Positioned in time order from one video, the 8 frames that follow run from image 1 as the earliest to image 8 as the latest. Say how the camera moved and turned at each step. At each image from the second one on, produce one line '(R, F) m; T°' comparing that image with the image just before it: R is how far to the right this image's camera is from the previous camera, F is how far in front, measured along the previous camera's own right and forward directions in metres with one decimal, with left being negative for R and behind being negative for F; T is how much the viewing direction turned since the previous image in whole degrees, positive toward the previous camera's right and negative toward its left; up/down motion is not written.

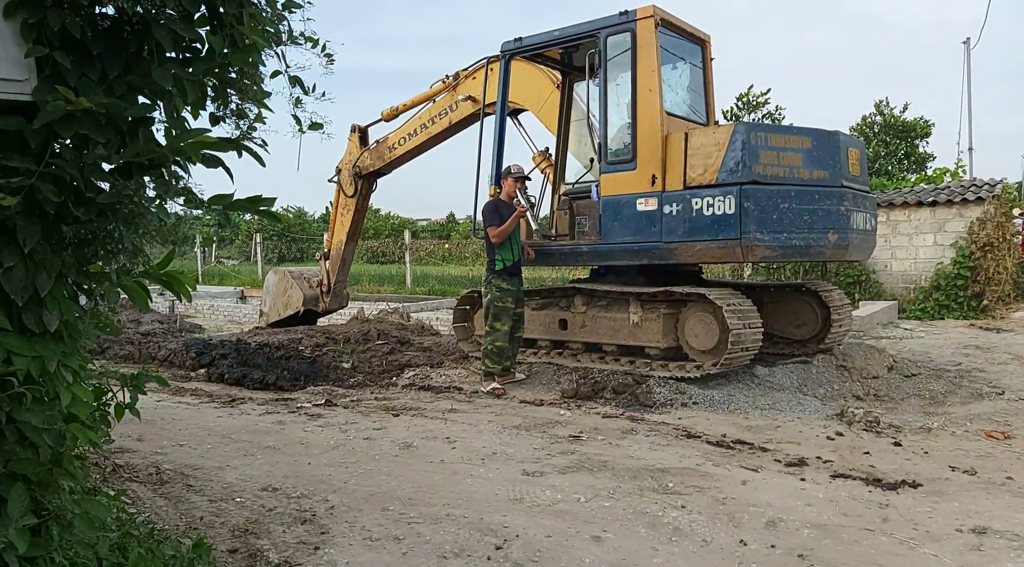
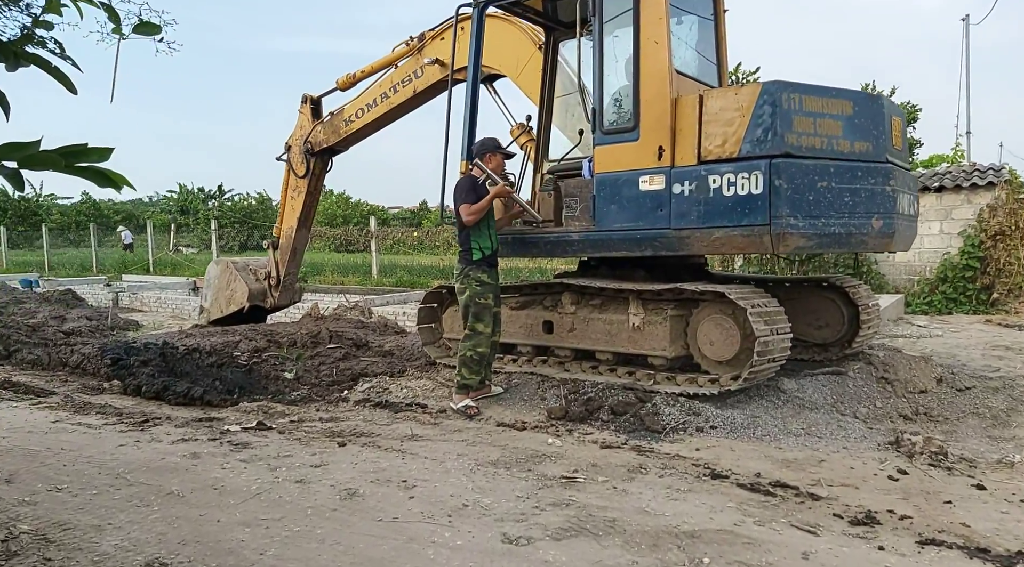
(0.0, +1.2) m; +2°
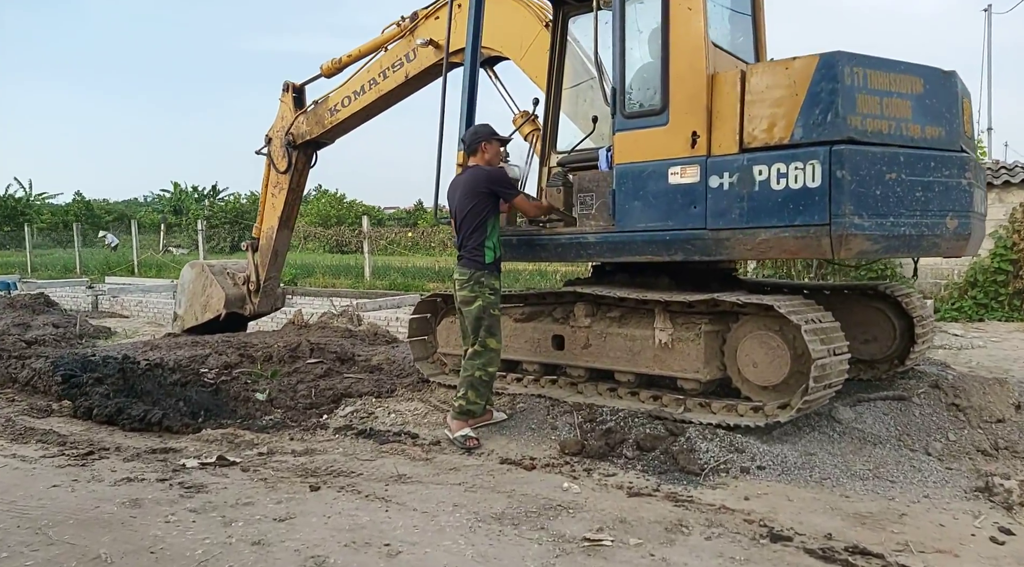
(-0.1, +0.8) m; 0°
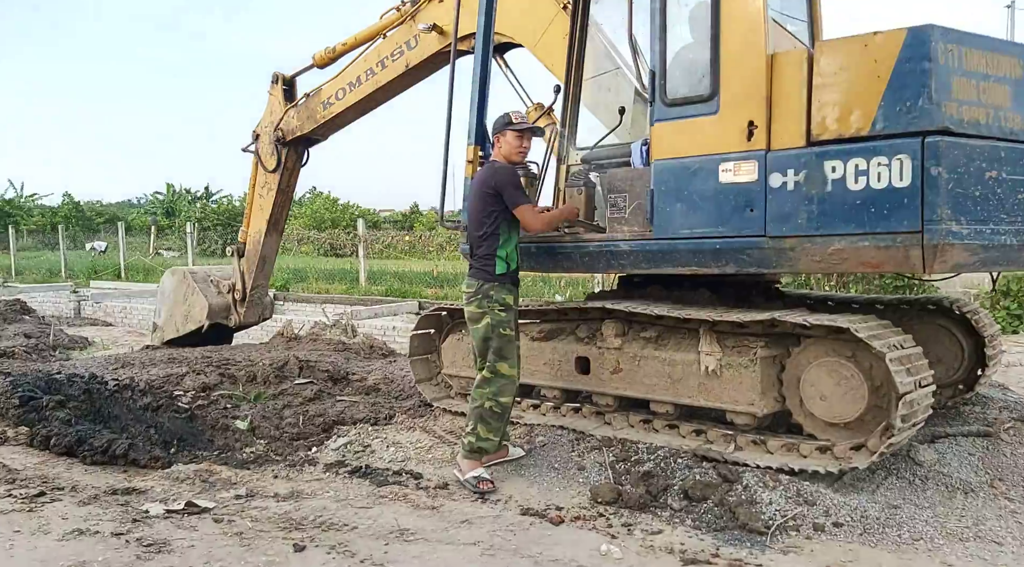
(-0.1, +0.7) m; 0°
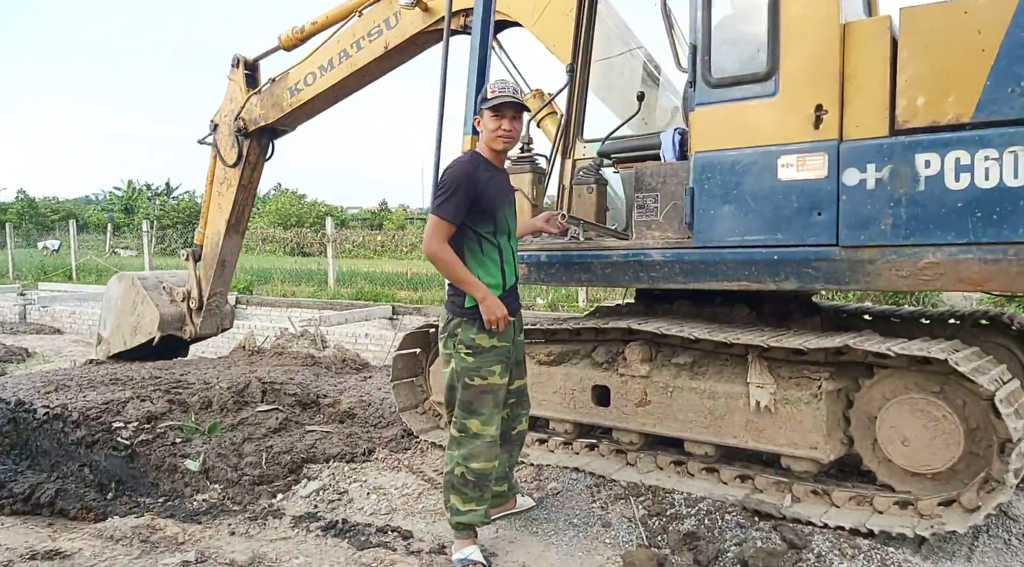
(-0.2, +0.7) m; +2°
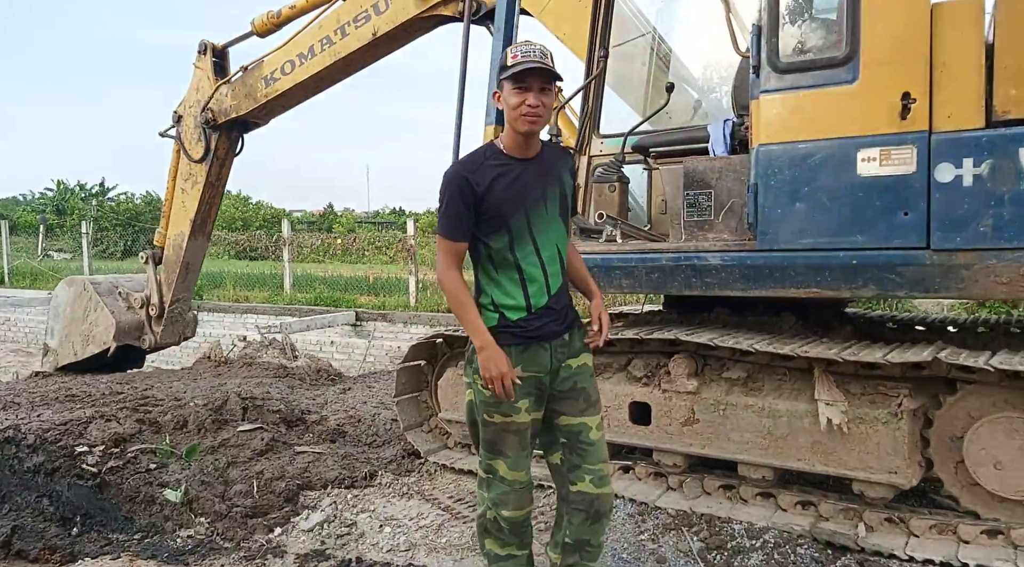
(-0.4, +0.4) m; +4°
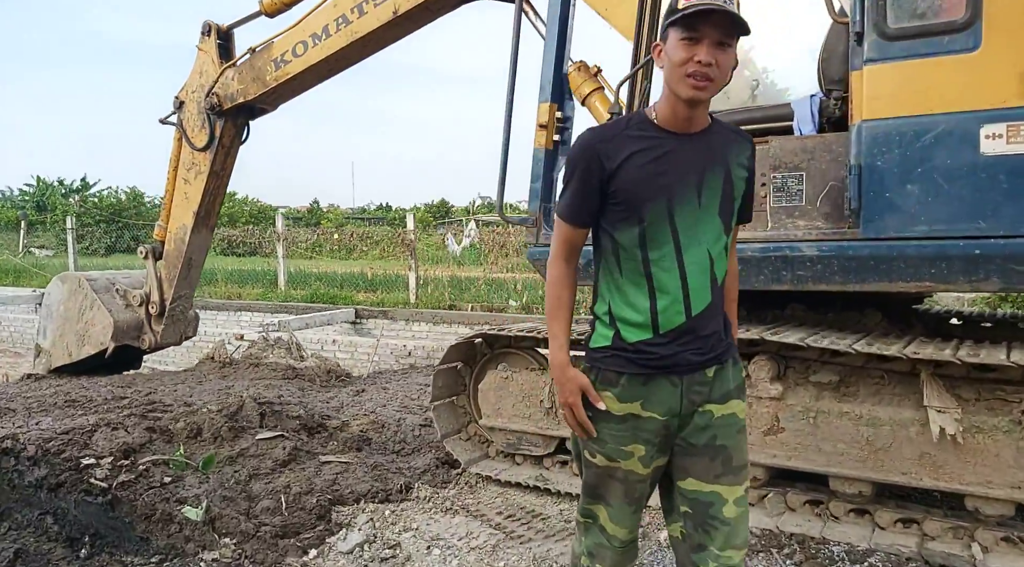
(-0.3, +0.3) m; +1°
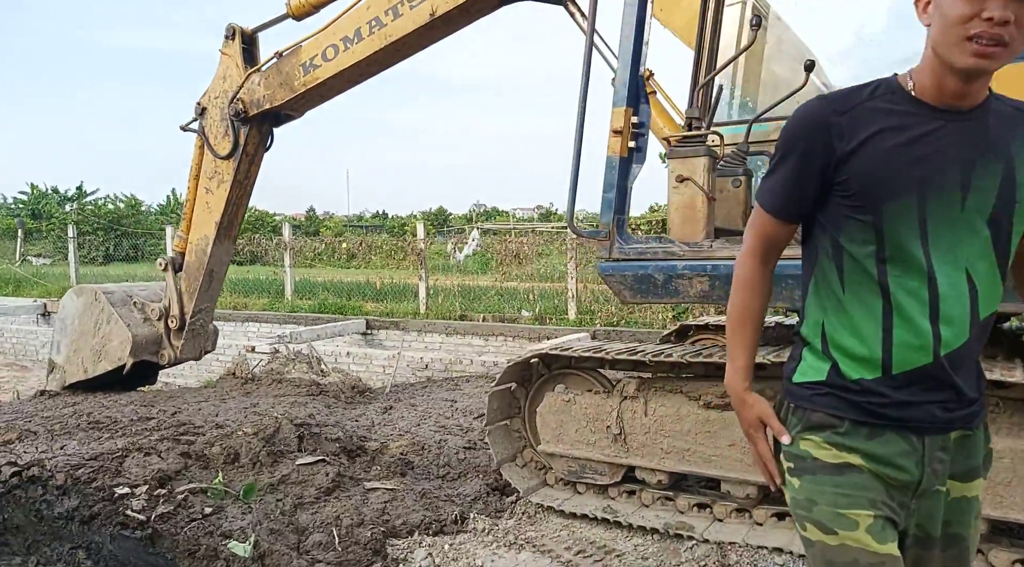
(-0.3, +0.2) m; 0°
